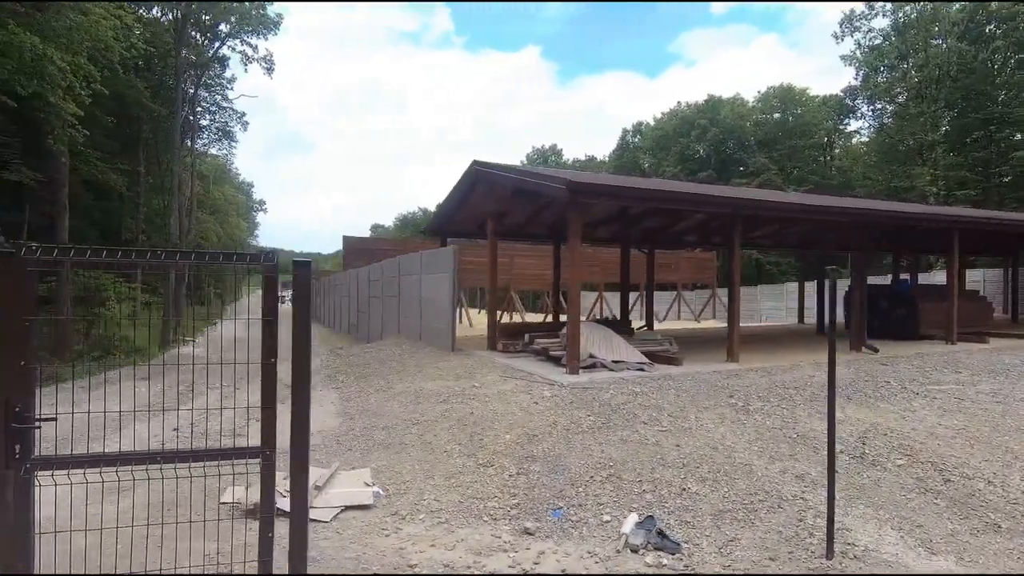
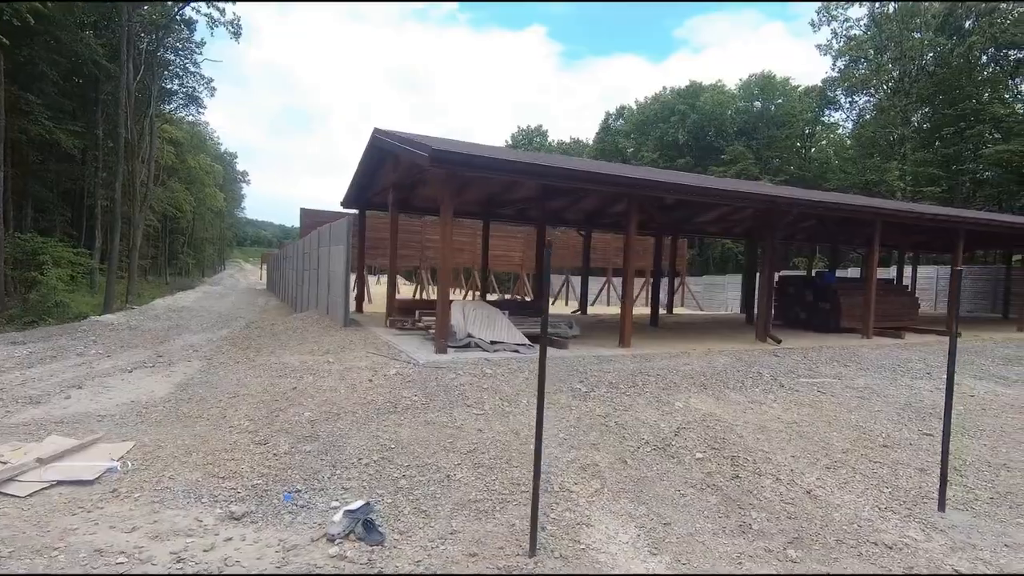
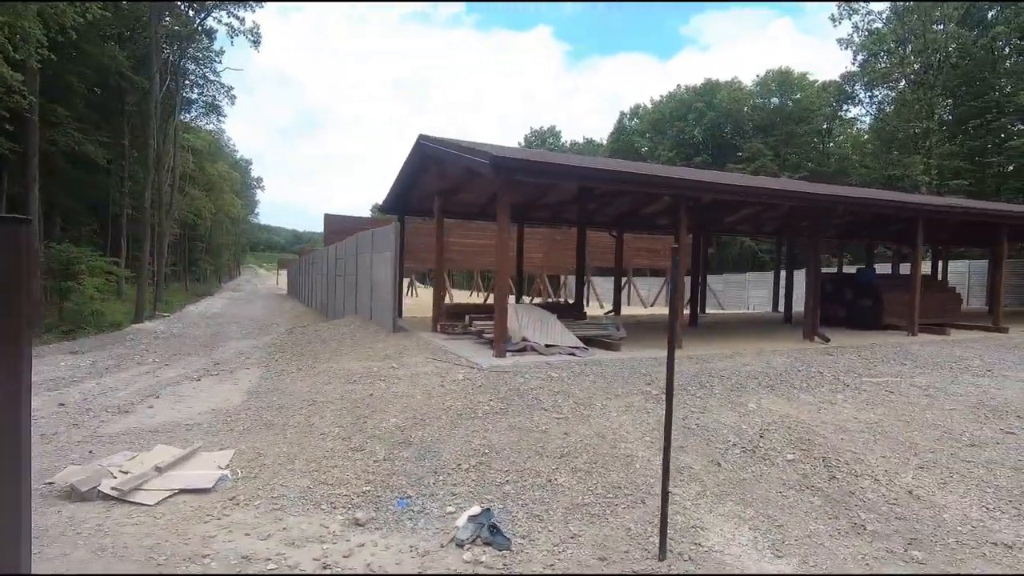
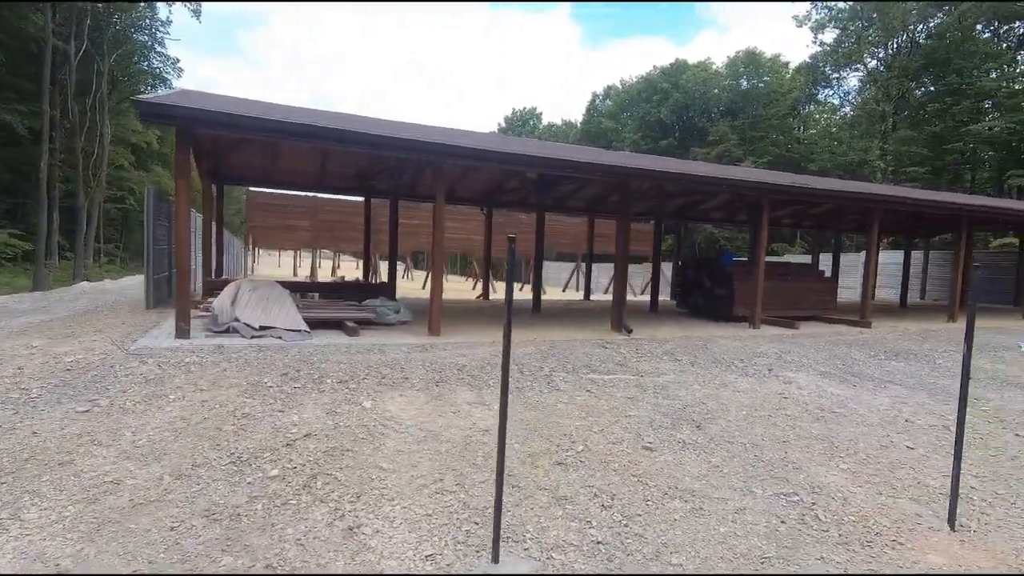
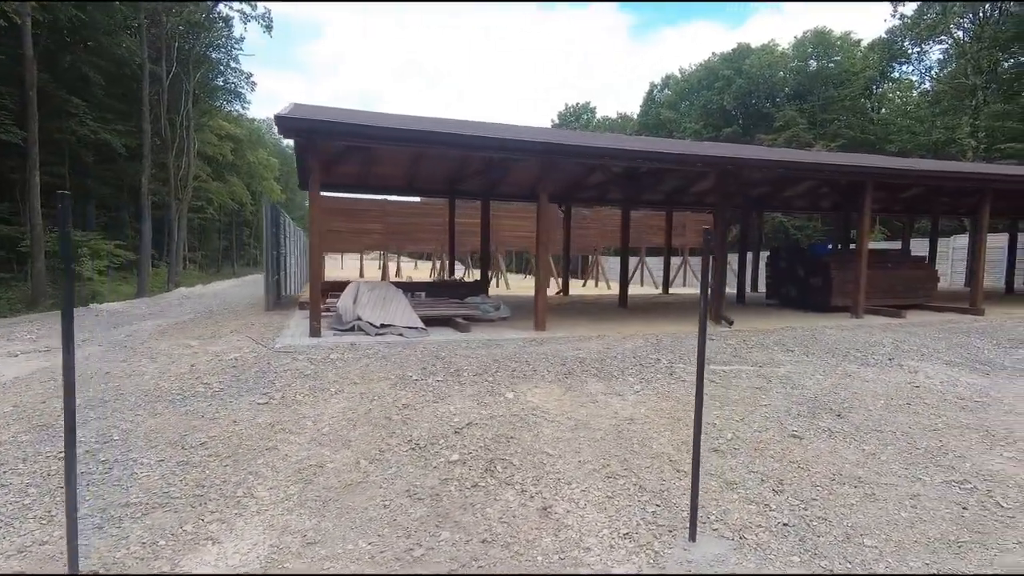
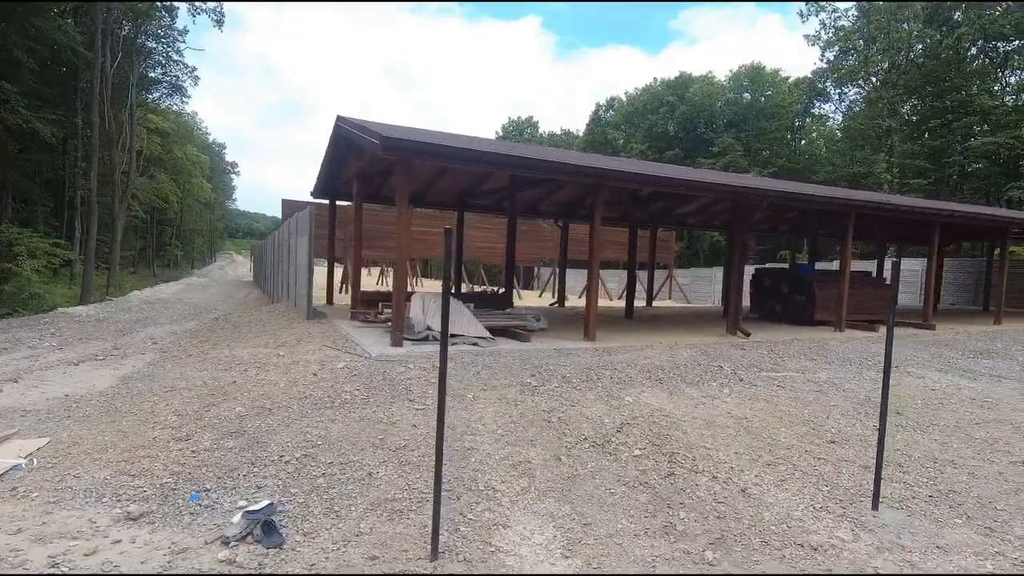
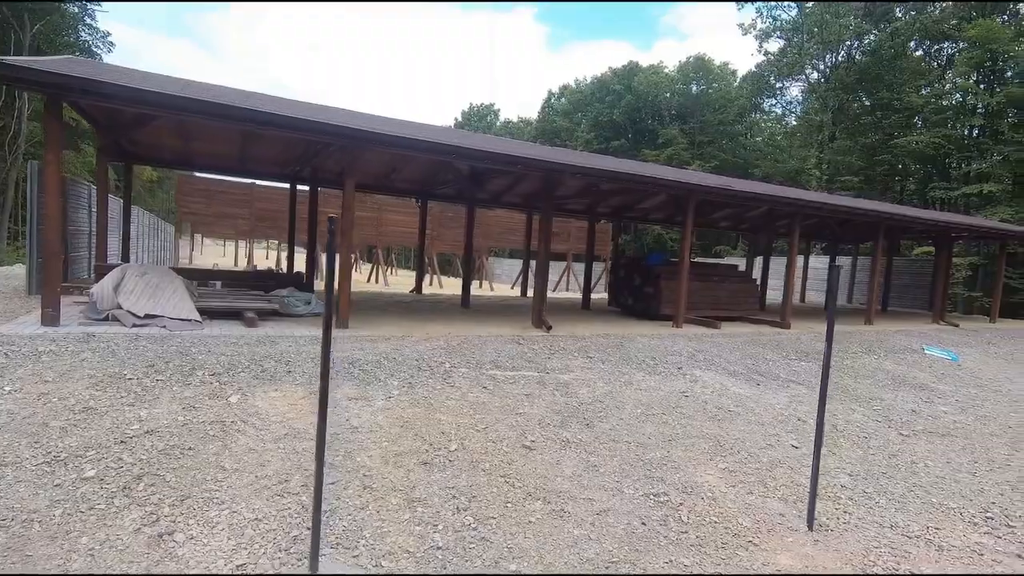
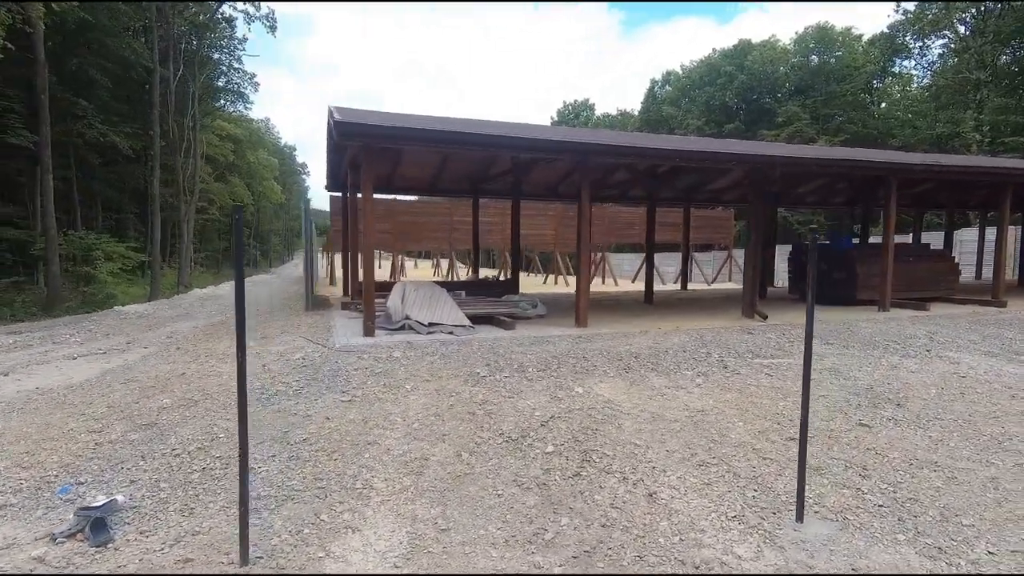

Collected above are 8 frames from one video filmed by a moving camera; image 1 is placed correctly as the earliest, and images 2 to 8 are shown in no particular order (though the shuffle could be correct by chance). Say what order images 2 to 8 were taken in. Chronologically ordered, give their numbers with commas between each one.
3, 2, 6, 8, 5, 4, 7
